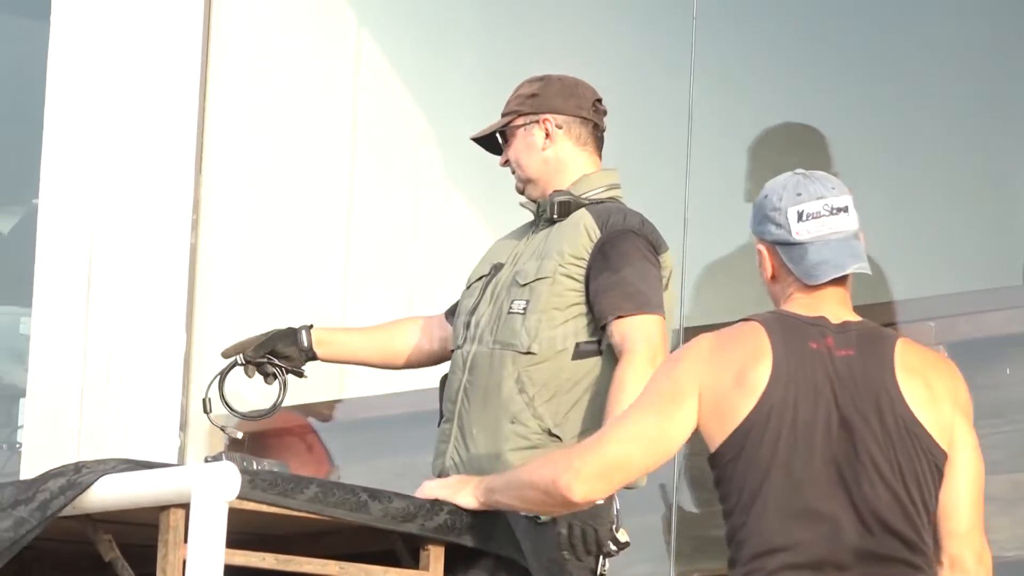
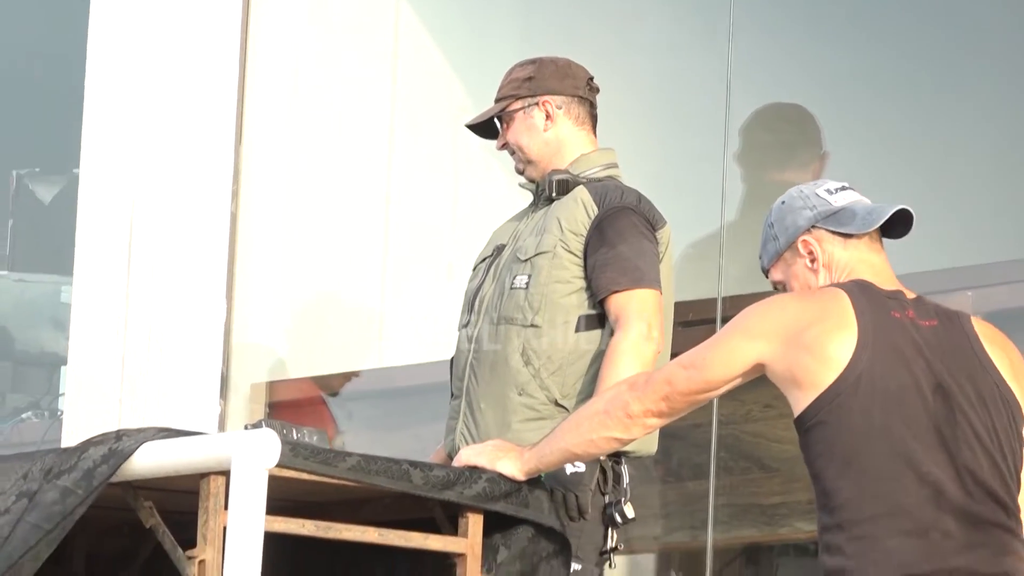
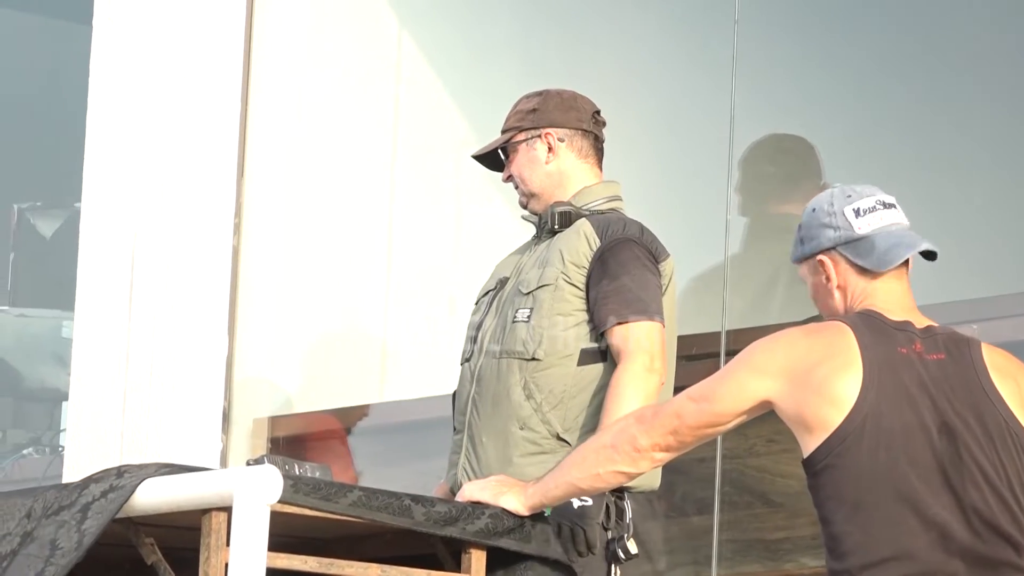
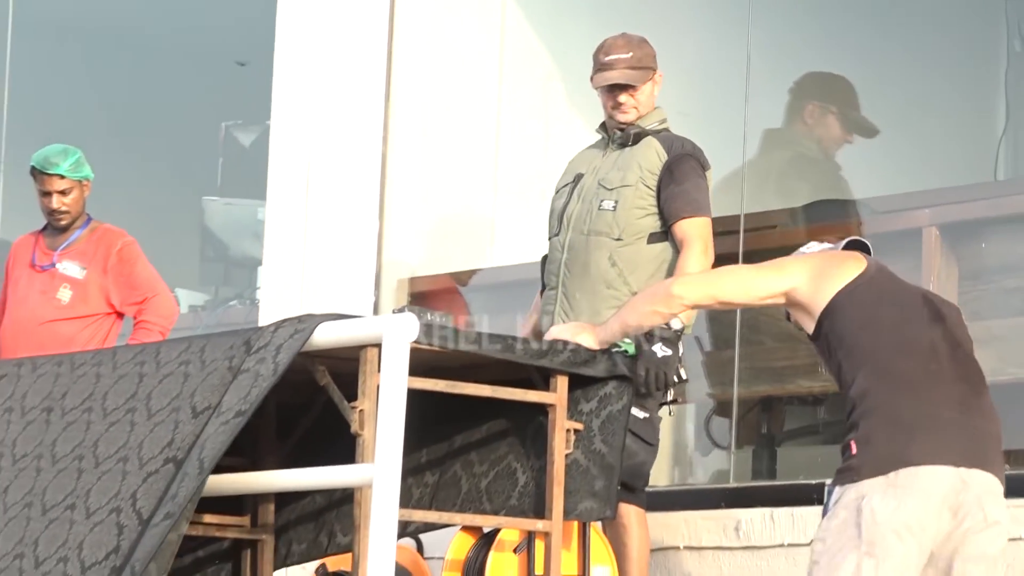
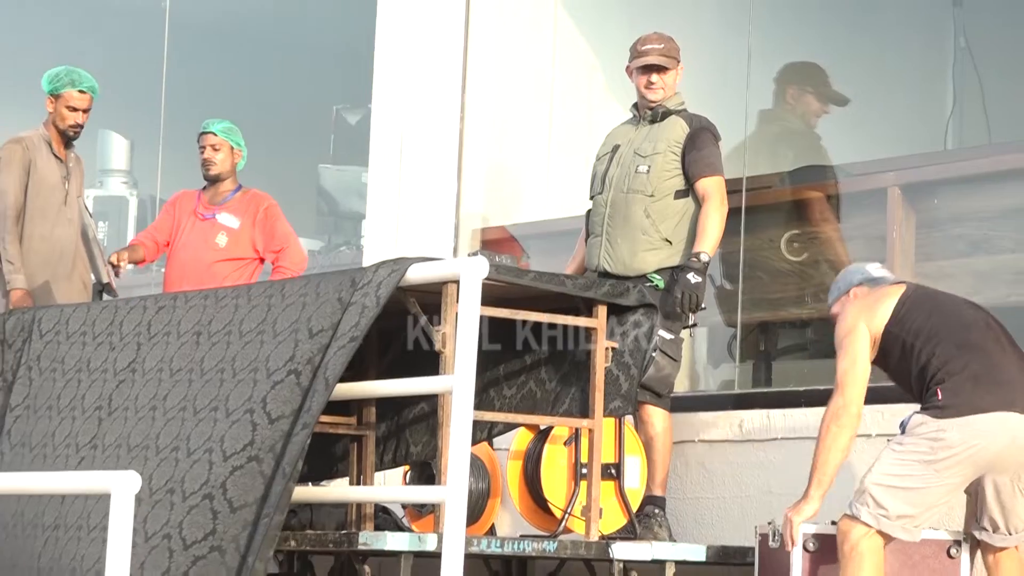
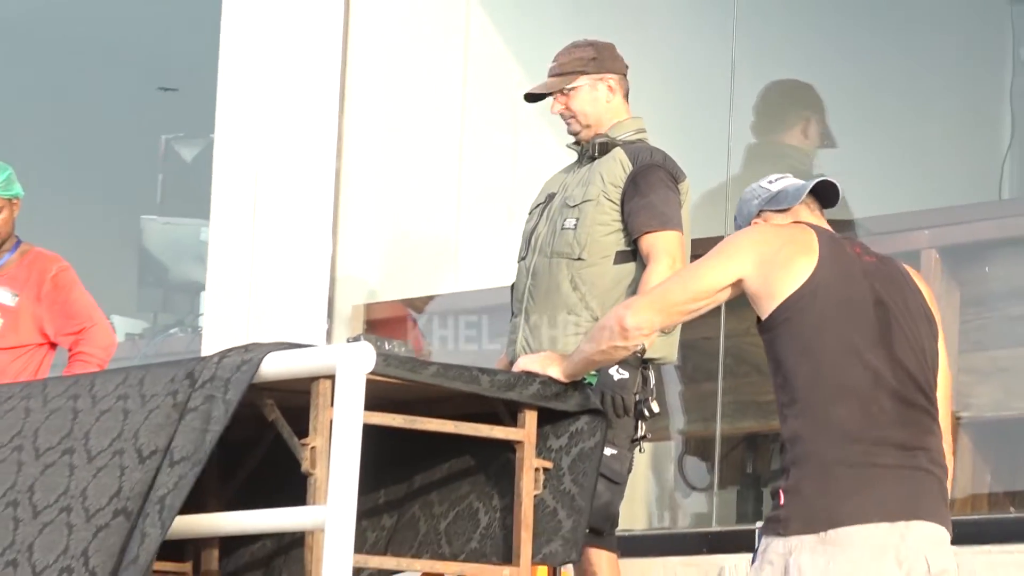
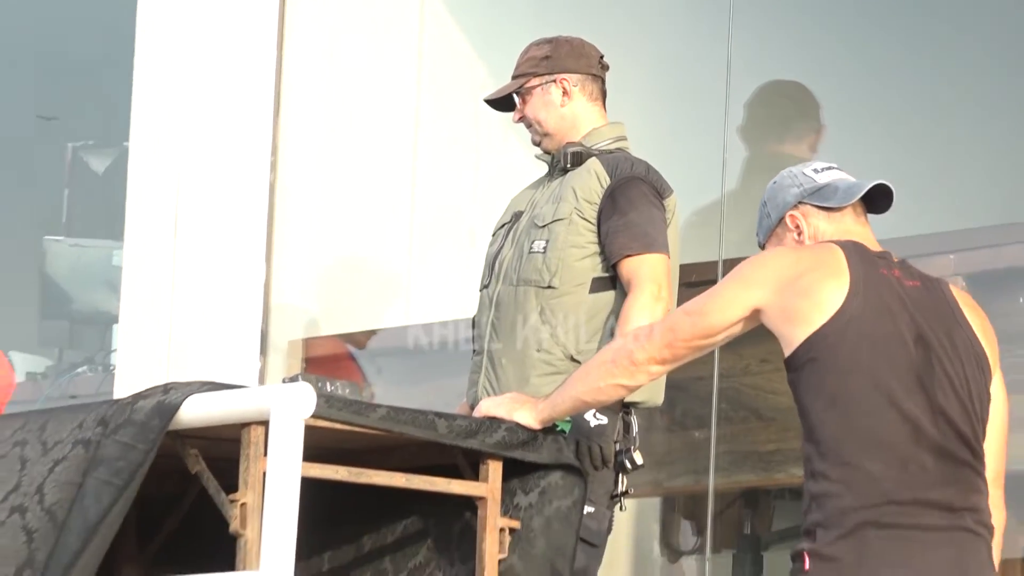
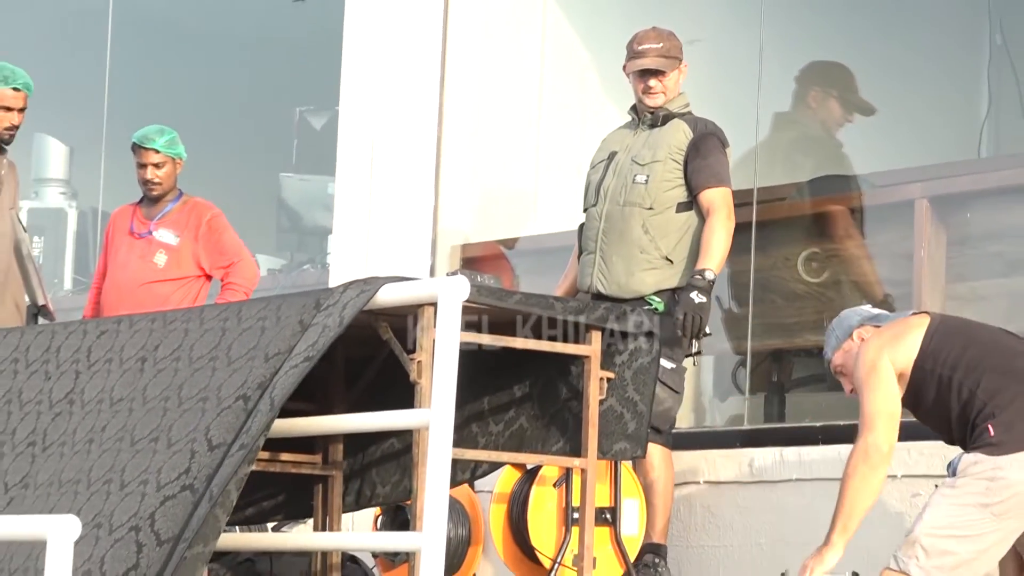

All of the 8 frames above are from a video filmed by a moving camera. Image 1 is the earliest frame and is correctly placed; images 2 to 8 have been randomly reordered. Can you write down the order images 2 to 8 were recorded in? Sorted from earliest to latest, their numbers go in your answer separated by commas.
3, 2, 7, 6, 4, 8, 5
